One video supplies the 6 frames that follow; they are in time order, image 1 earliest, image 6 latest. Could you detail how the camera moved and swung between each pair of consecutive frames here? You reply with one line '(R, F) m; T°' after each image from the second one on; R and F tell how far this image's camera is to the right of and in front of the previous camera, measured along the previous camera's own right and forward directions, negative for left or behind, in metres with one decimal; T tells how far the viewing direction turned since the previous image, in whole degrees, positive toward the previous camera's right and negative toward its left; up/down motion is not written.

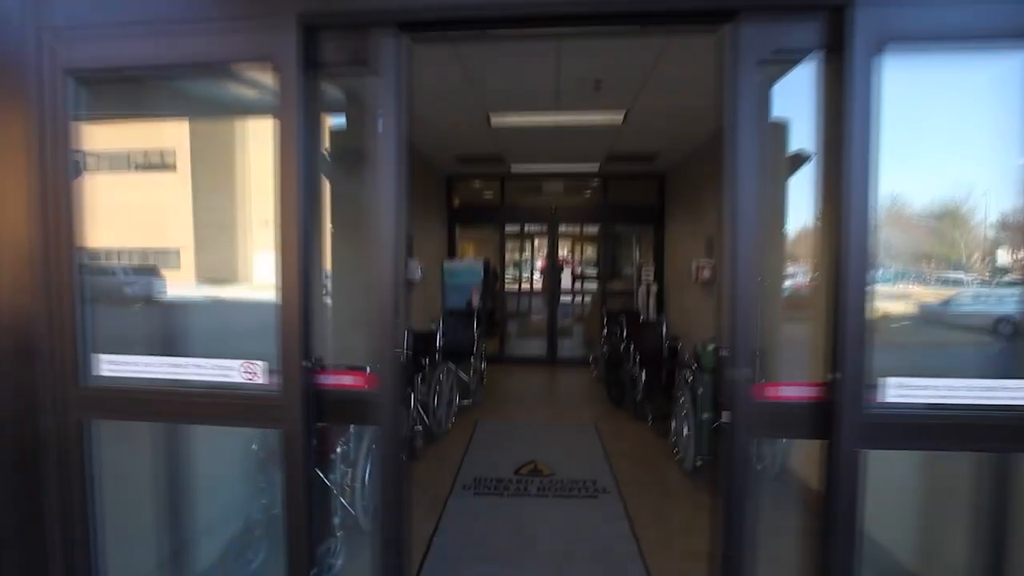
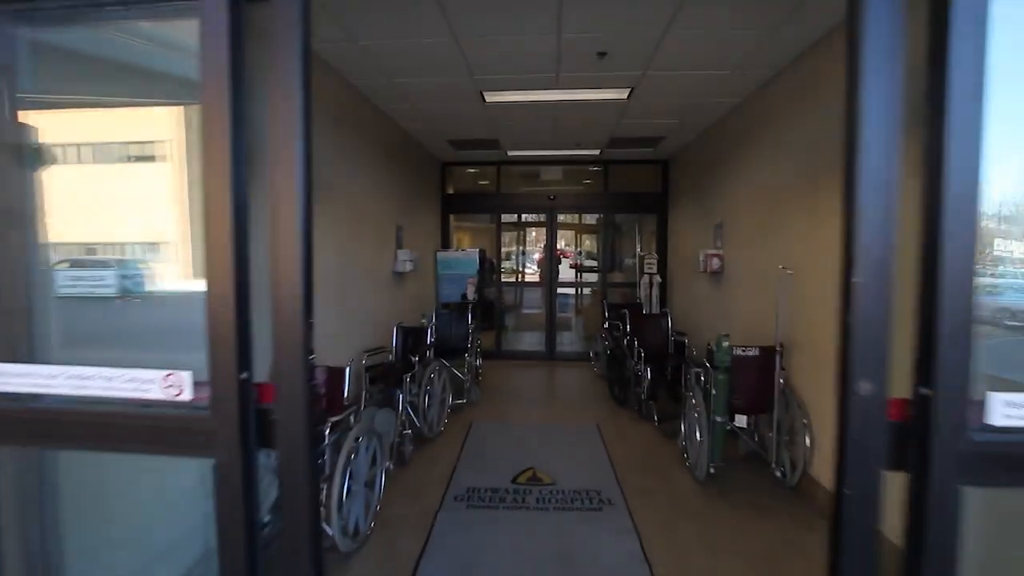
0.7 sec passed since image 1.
(0.0, +0.3) m; 0°
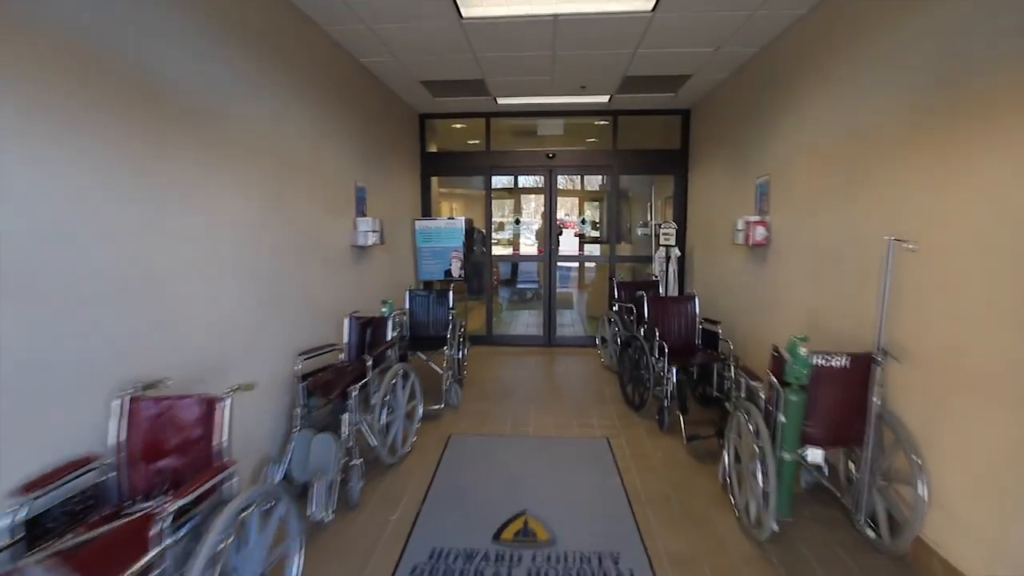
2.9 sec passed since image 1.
(+0.1, +1.0) m; 0°
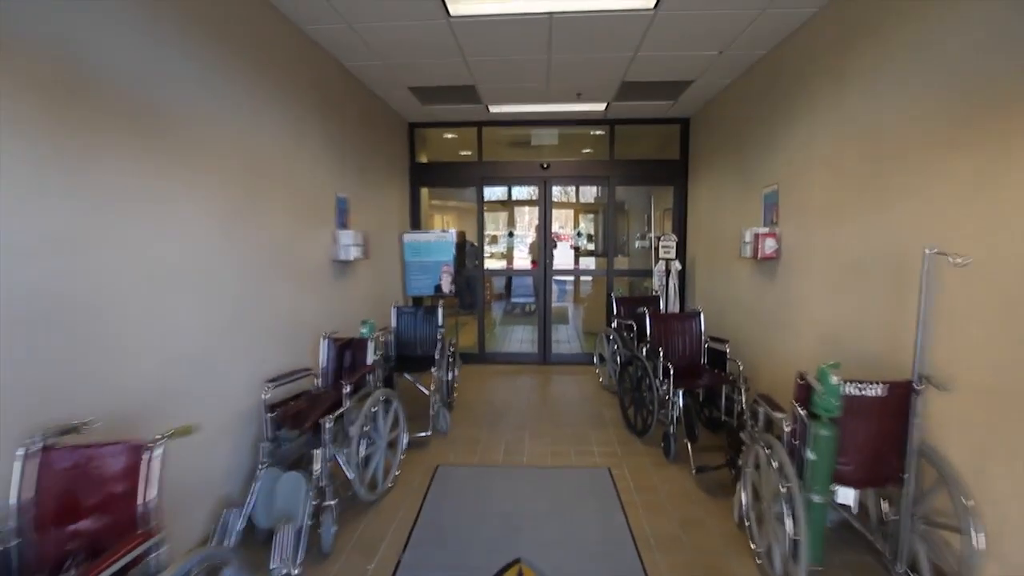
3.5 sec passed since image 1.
(0.0, +0.3) m; +1°
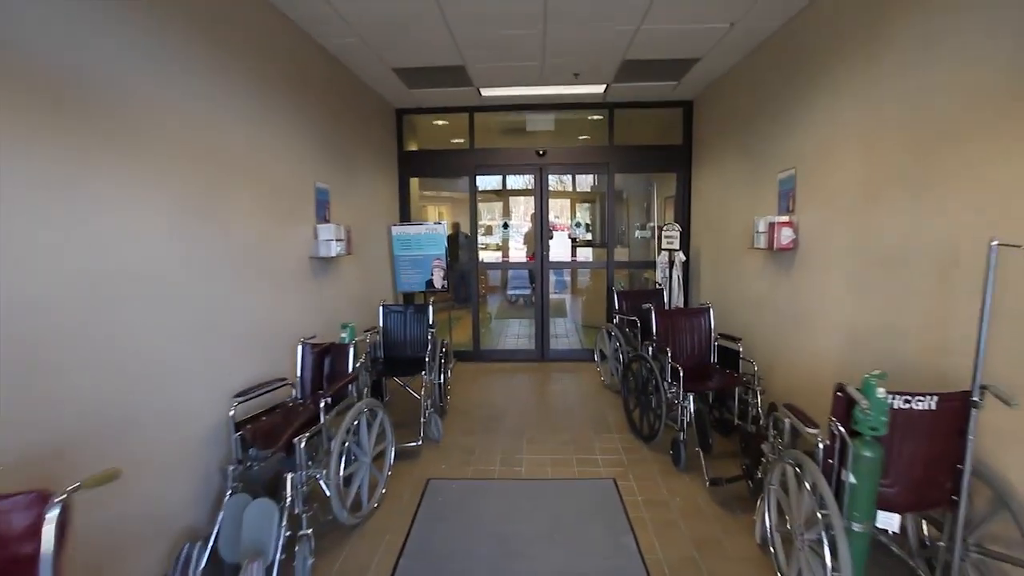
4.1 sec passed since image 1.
(0.0, +0.3) m; 0°
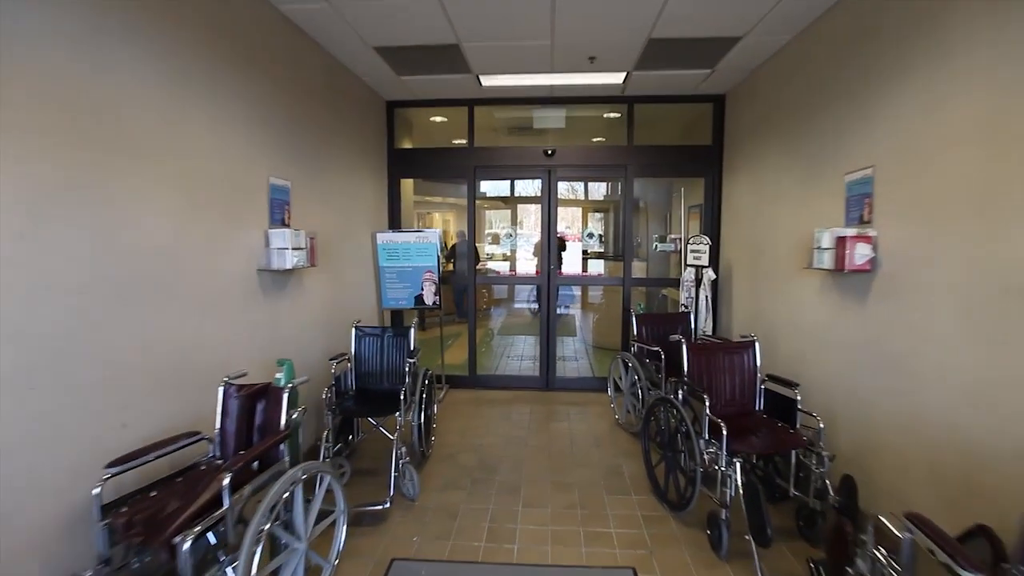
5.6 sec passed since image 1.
(+0.1, +0.7) m; -1°
